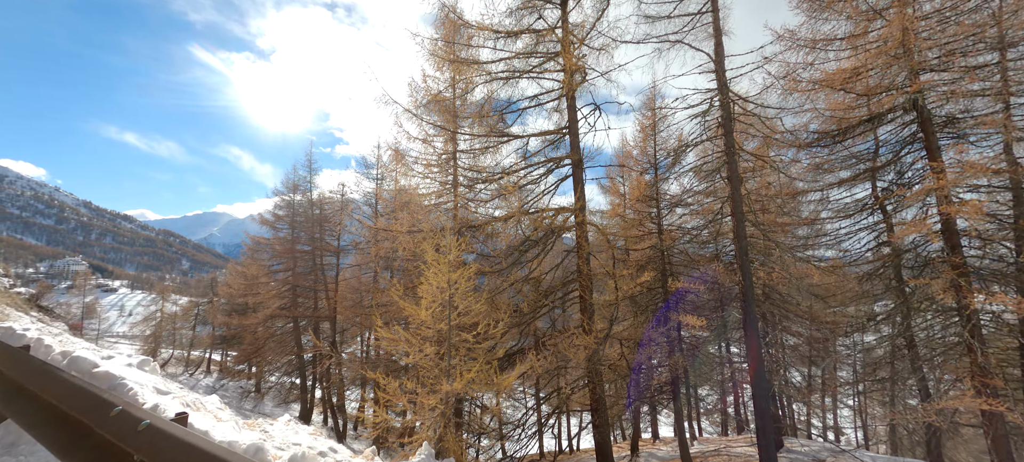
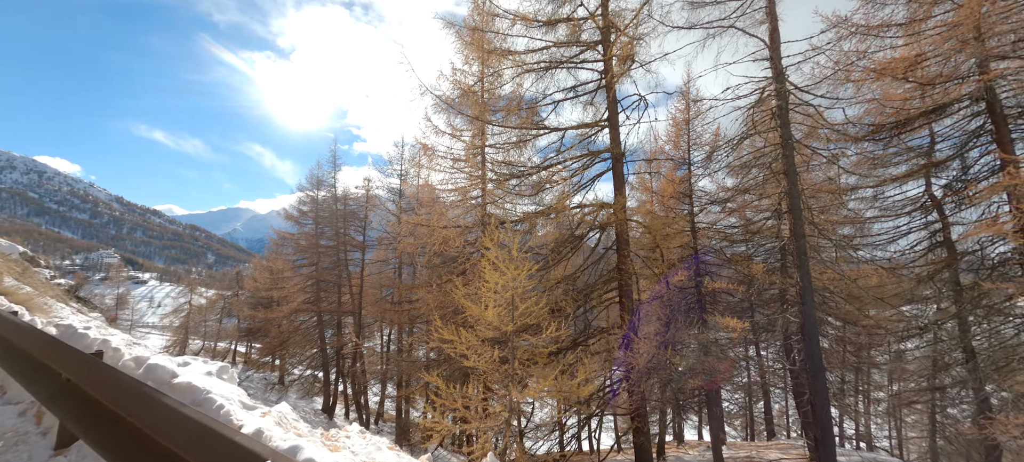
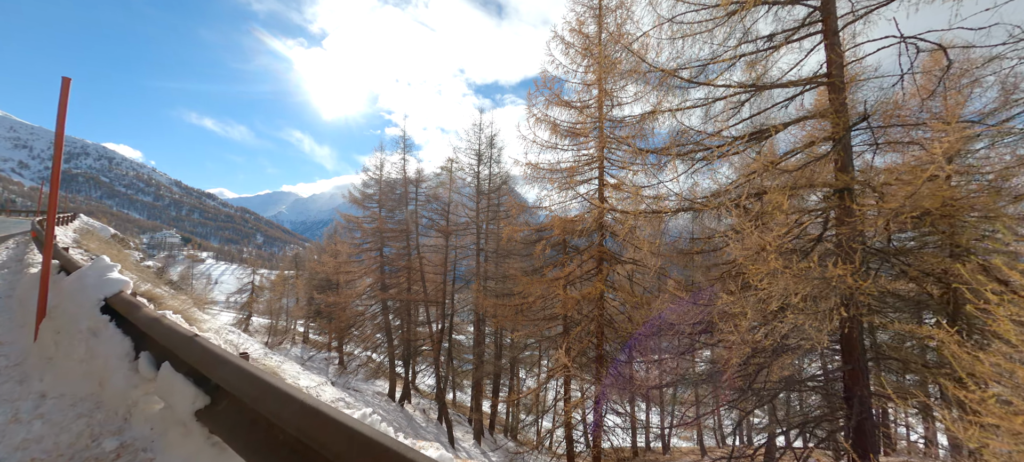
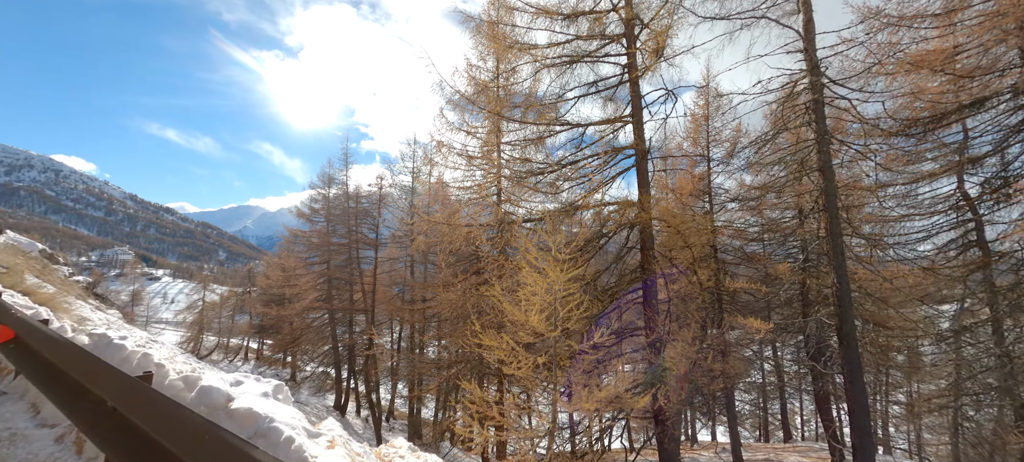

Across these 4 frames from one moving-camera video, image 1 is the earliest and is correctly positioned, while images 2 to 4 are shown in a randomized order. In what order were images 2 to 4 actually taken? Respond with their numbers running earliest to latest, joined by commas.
2, 4, 3
